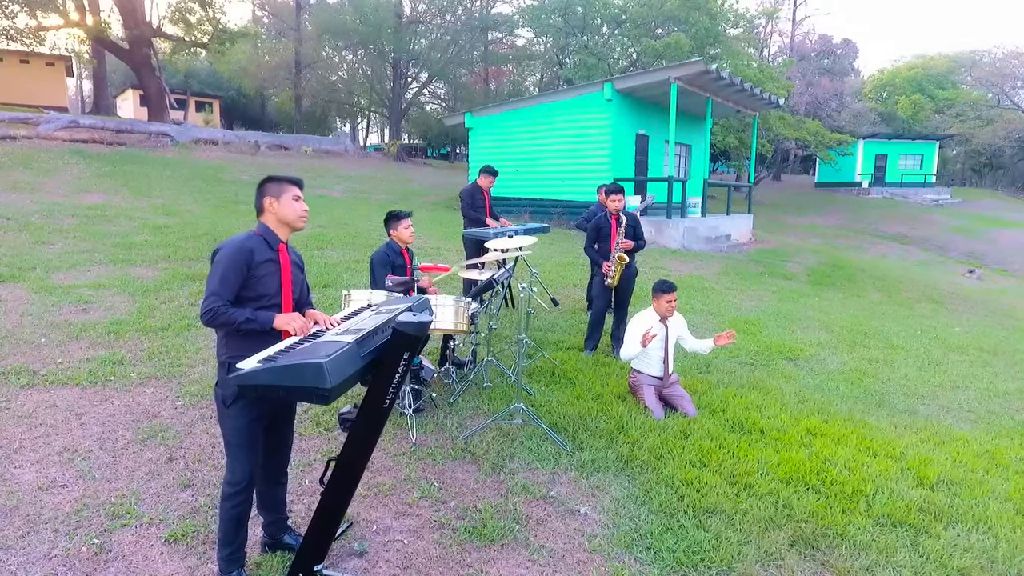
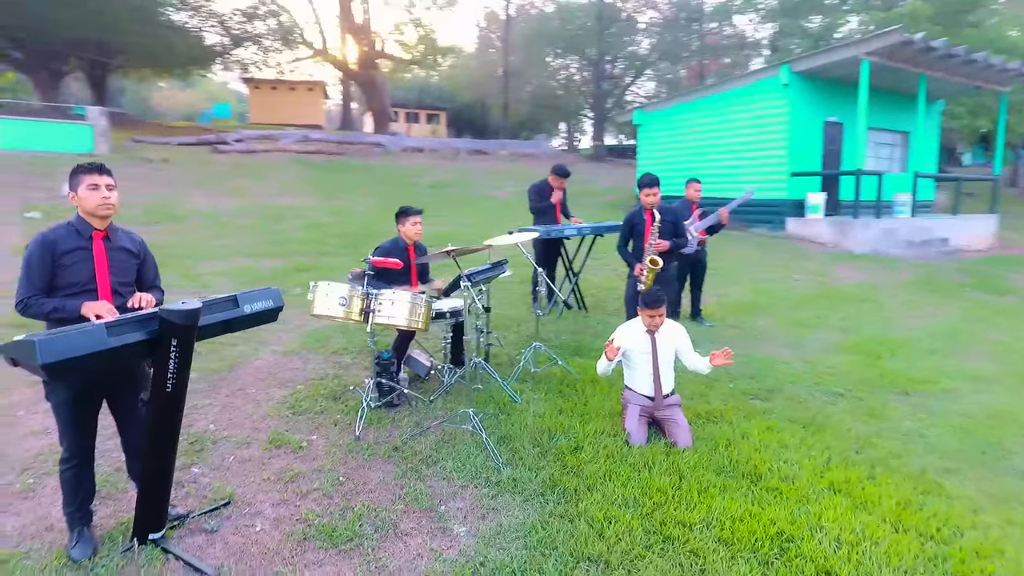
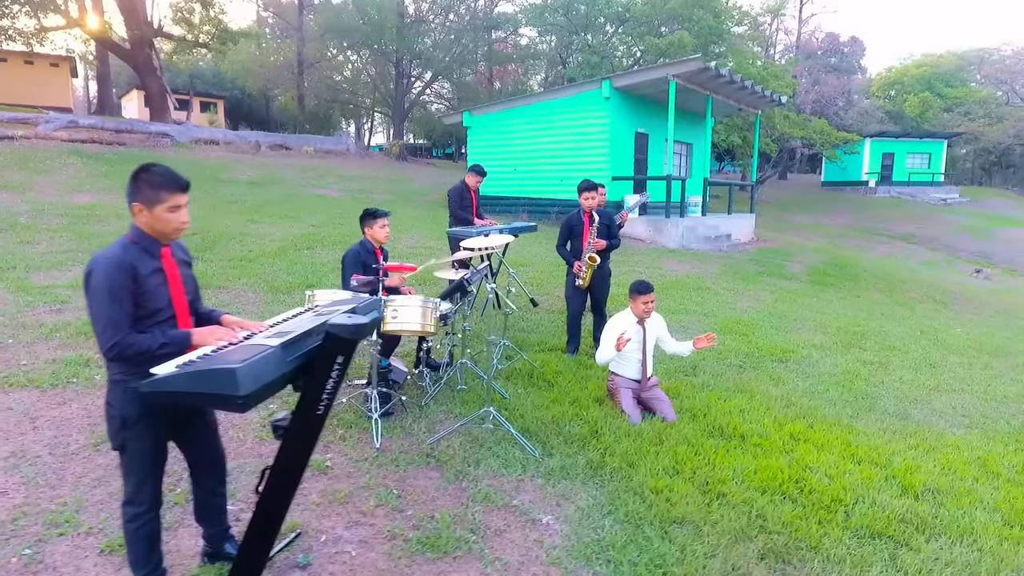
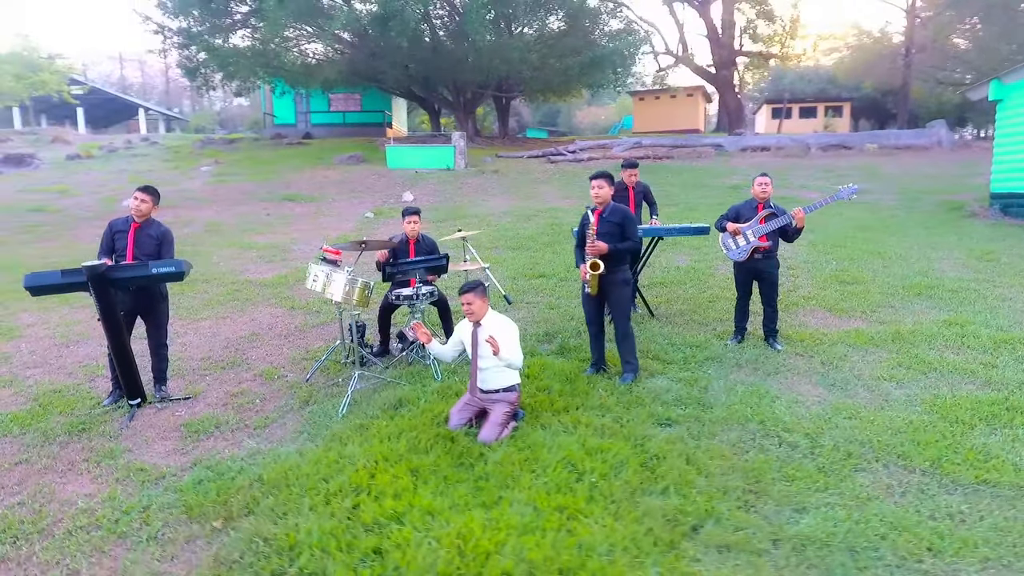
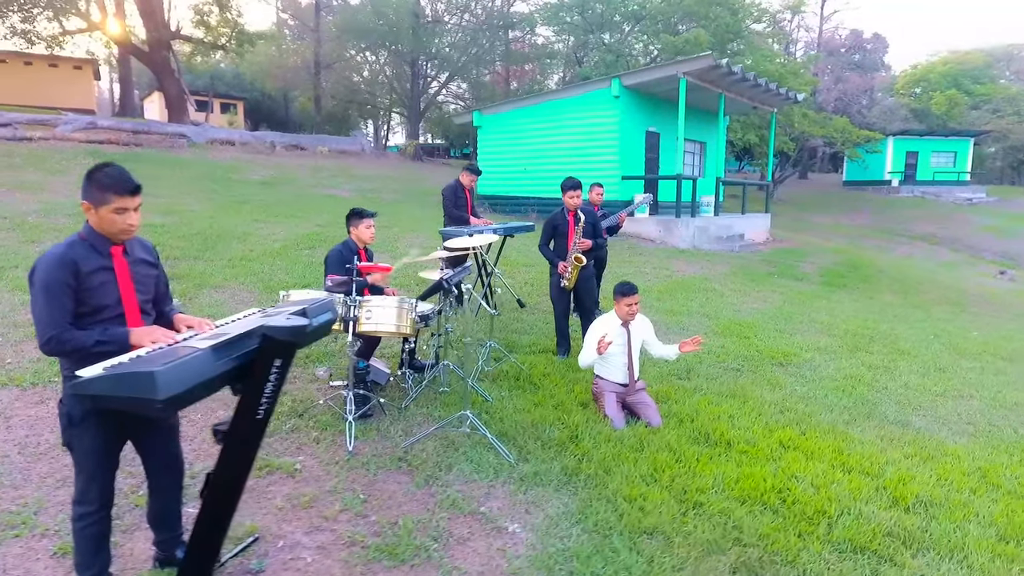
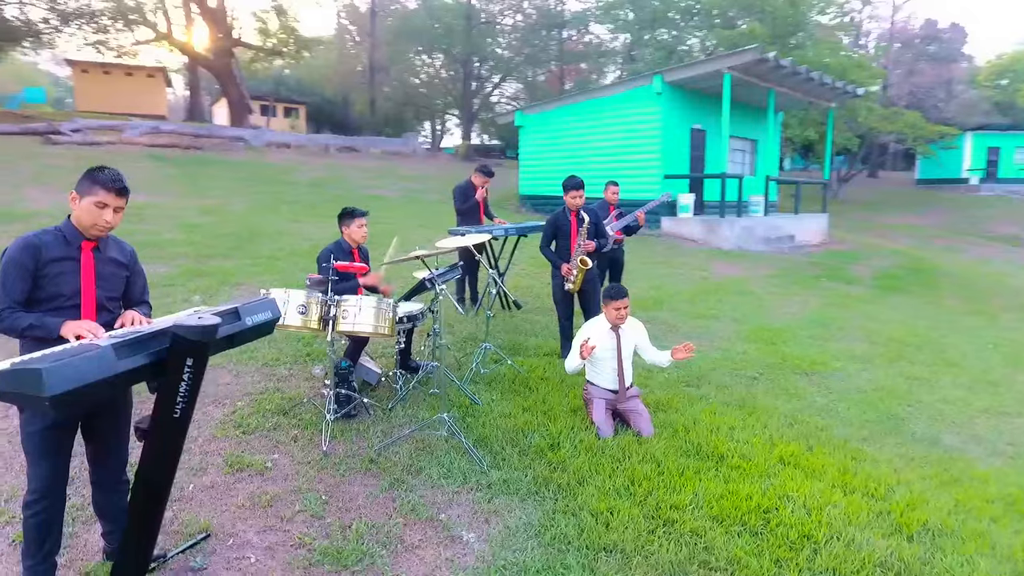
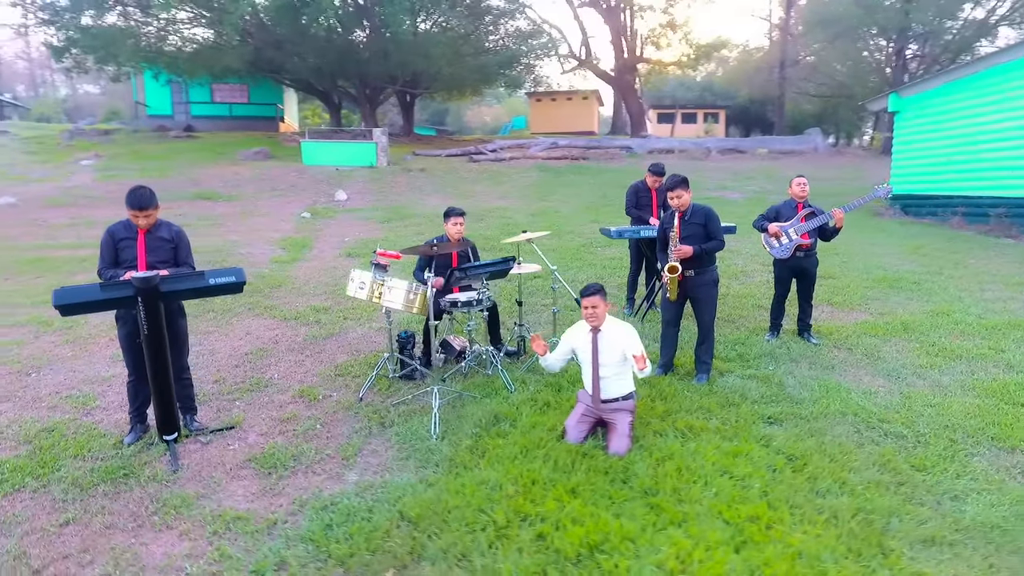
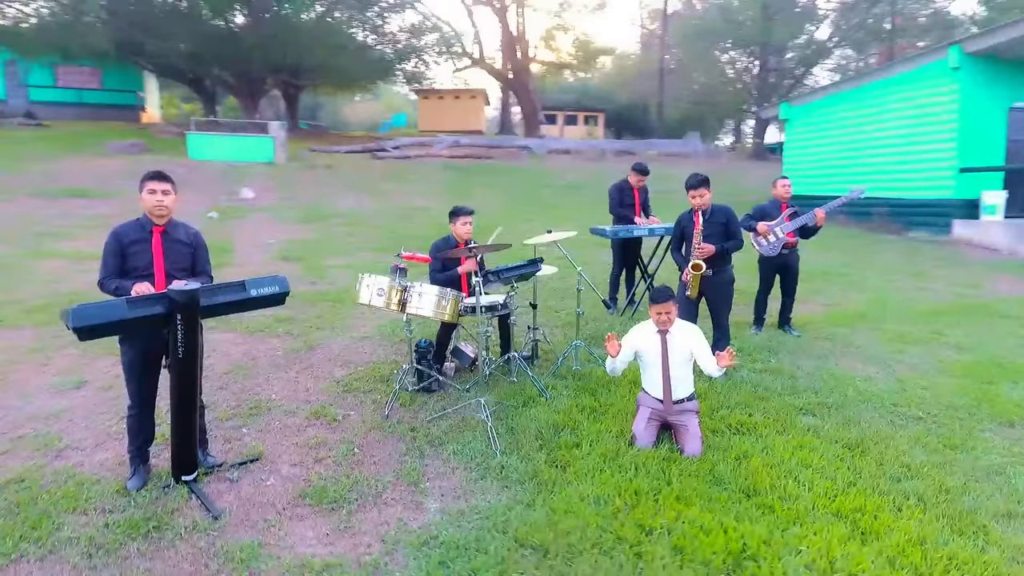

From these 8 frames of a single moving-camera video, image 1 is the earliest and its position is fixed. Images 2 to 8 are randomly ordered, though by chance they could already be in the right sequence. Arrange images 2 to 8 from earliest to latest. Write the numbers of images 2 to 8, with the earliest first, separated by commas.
3, 5, 6, 2, 8, 7, 4
